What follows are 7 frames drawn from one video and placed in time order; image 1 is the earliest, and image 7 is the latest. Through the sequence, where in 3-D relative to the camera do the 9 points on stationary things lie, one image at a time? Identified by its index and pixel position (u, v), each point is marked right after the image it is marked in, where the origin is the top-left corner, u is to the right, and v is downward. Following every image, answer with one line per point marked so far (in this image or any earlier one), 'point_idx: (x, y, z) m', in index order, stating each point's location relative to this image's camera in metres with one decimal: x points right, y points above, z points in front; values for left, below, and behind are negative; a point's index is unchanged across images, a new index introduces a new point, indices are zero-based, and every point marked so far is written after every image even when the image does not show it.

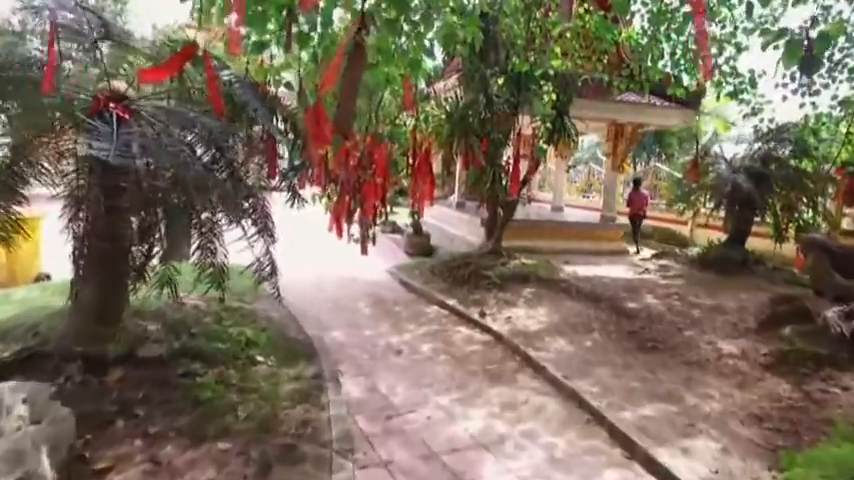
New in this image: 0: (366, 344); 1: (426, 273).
0: (-0.5, -0.9, +5.0) m
1: (0.0, -0.4, +7.9) m
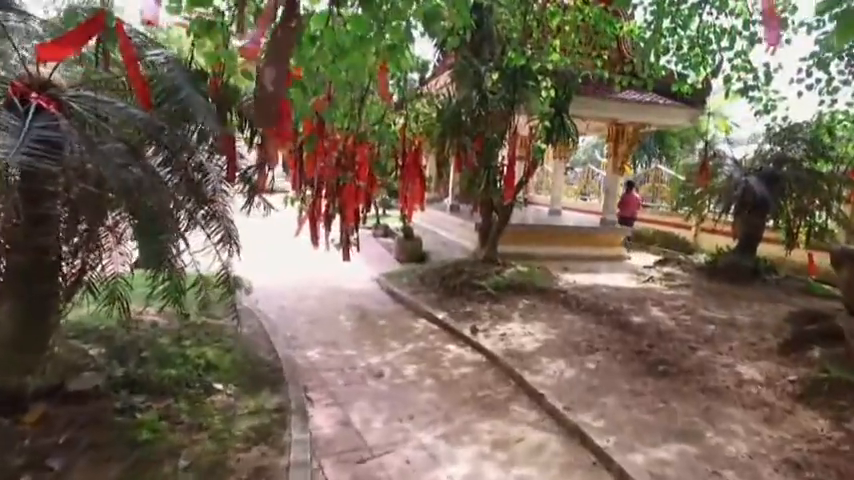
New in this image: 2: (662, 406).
0: (-0.6, -1.0, +4.5) m
1: (-0.1, -0.5, +7.4) m
2: (+1.4, -1.0, +3.6) m
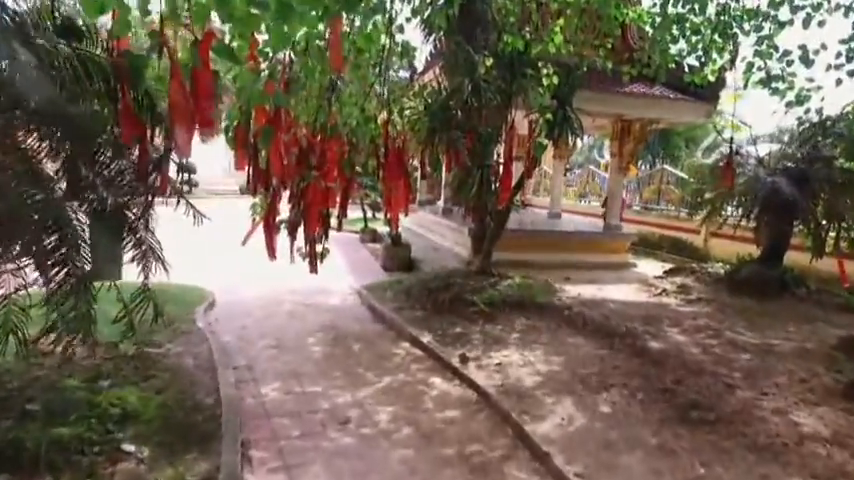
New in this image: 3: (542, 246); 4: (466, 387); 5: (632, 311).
0: (-0.8, -1.1, +3.7) m
1: (-0.3, -0.6, +6.6) m
2: (+1.3, -1.1, +2.8) m
3: (+1.8, -0.1, +9.3) m
4: (+0.3, -1.0, +4.1) m
5: (+2.0, -0.7, +5.7) m
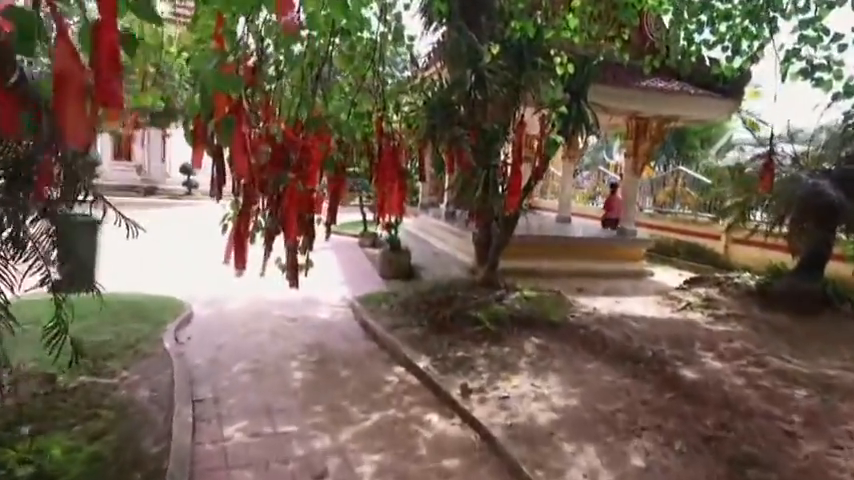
0: (-0.8, -1.1, +3.1) m
1: (-0.3, -0.7, +5.9) m
2: (+1.3, -1.2, +2.1) m
3: (+1.8, -0.2, +8.6) m
4: (+0.2, -1.1, +3.5) m
5: (+2.0, -0.8, +5.1) m
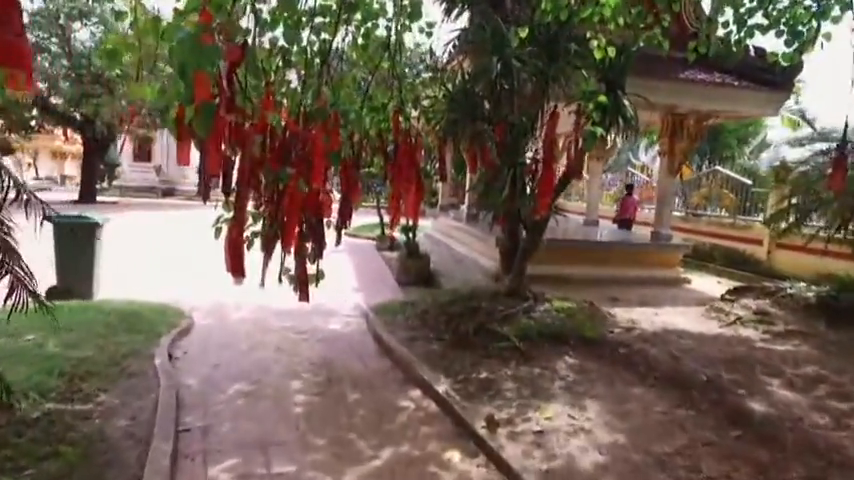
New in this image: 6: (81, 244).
0: (-0.7, -1.2, +2.5) m
1: (-0.1, -0.8, +5.4) m
2: (+1.3, -1.2, +1.5) m
3: (+2.0, -0.3, +8.0) m
4: (+0.3, -1.1, +2.9) m
5: (+2.1, -0.8, +4.5) m
6: (-3.6, 0.0, +6.1) m
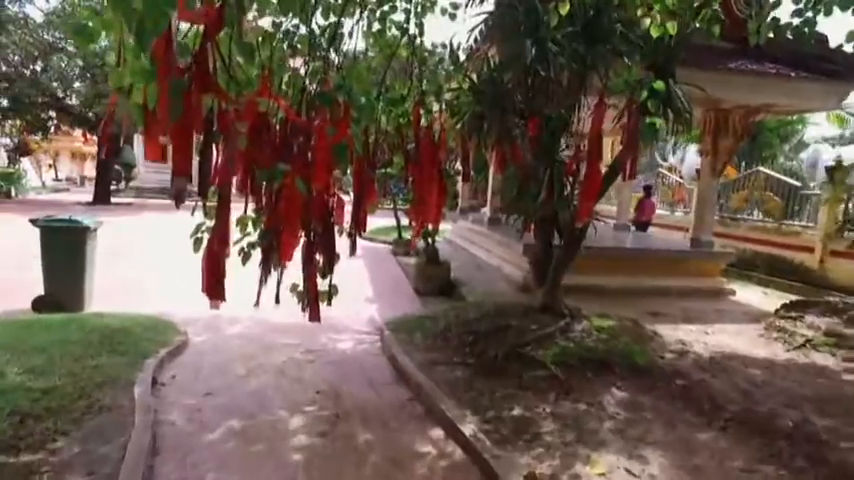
0: (-0.6, -1.2, +1.9) m
1: (+0.1, -0.8, +4.8) m
2: (+1.4, -1.3, +0.9) m
3: (+2.3, -0.3, +7.3) m
4: (+0.4, -1.2, +2.3) m
5: (+2.3, -0.9, +3.8) m
6: (-3.4, -0.1, +5.6) m
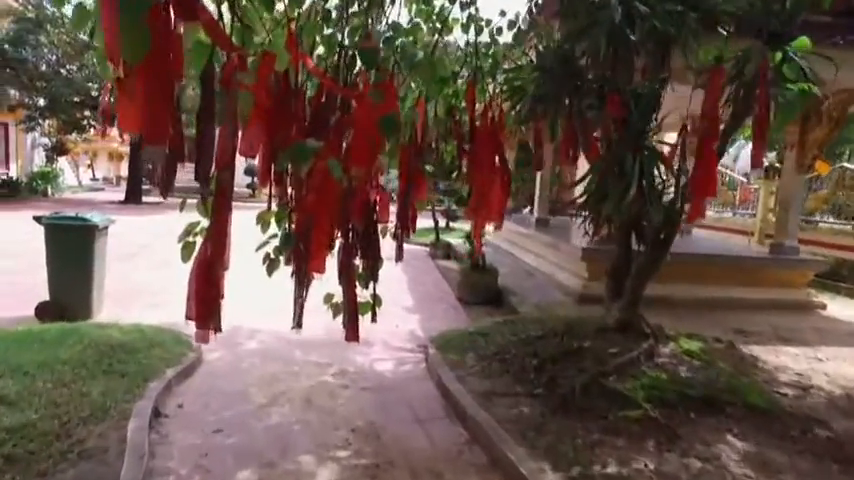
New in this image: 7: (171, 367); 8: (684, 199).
0: (-0.4, -1.2, +1.2) m
1: (+0.4, -0.8, +4.0) m
2: (+1.5, -1.3, 0.0) m
3: (+2.8, -0.4, +6.4) m
4: (+0.7, -1.2, +1.5) m
5: (+2.6, -0.9, +2.9) m
6: (-3.0, -0.1, +5.0) m
7: (-1.6, -0.8, +3.7) m
8: (+1.6, +0.3, +4.1) m
